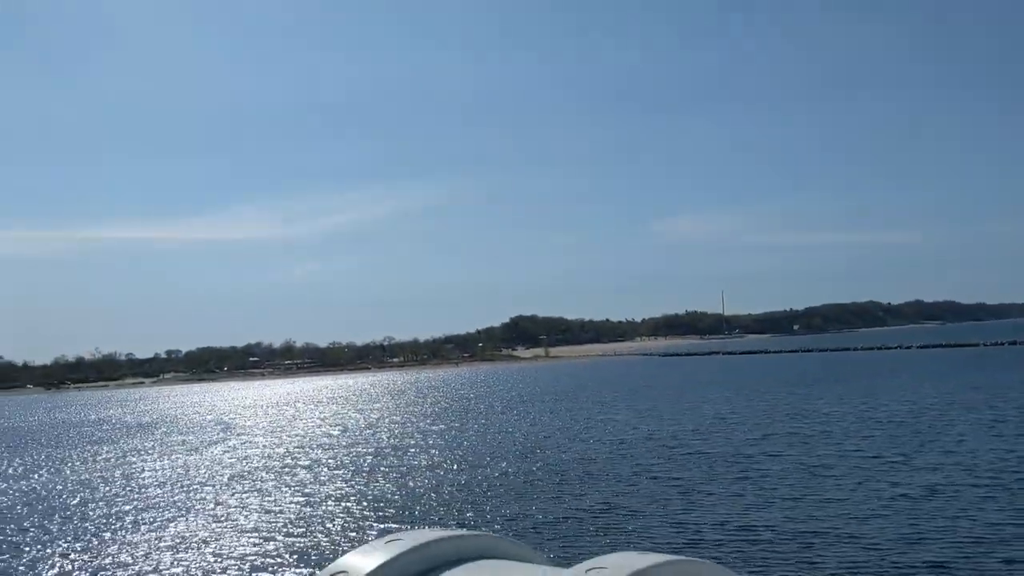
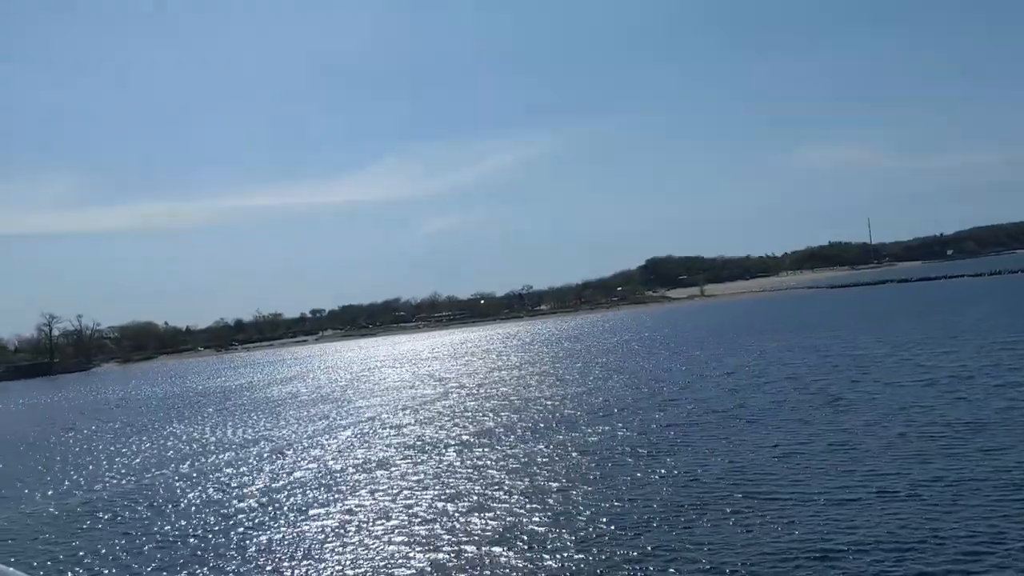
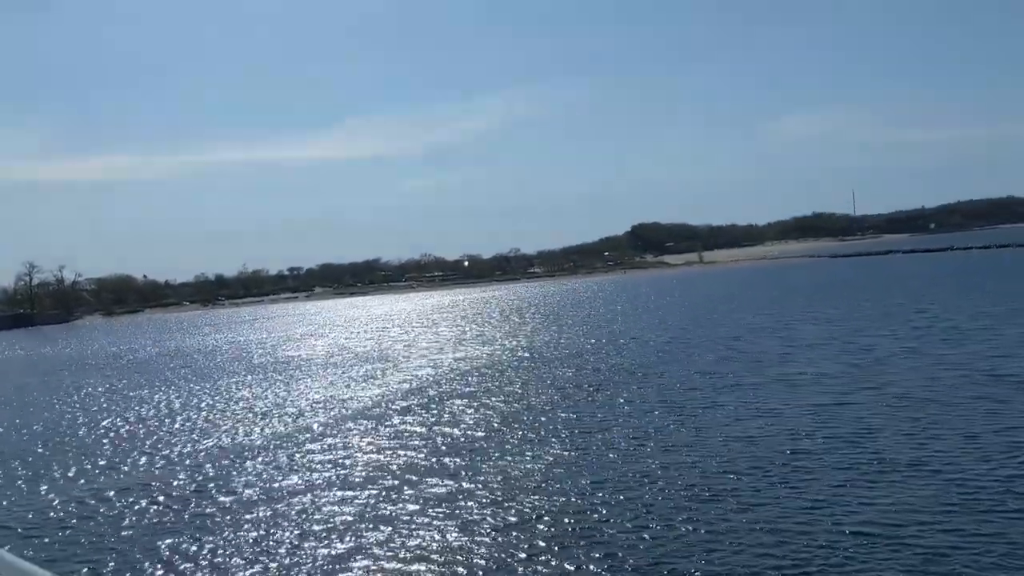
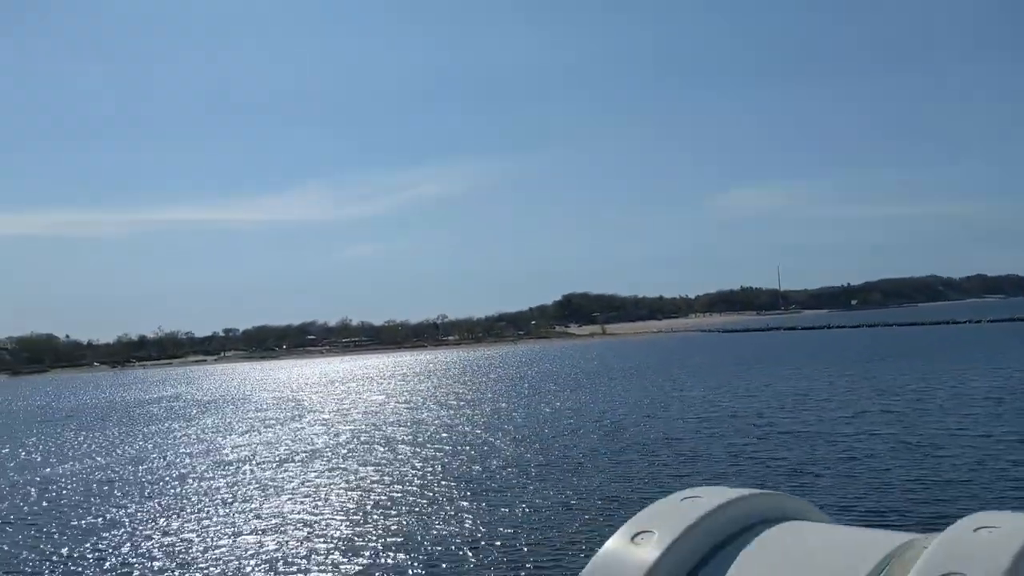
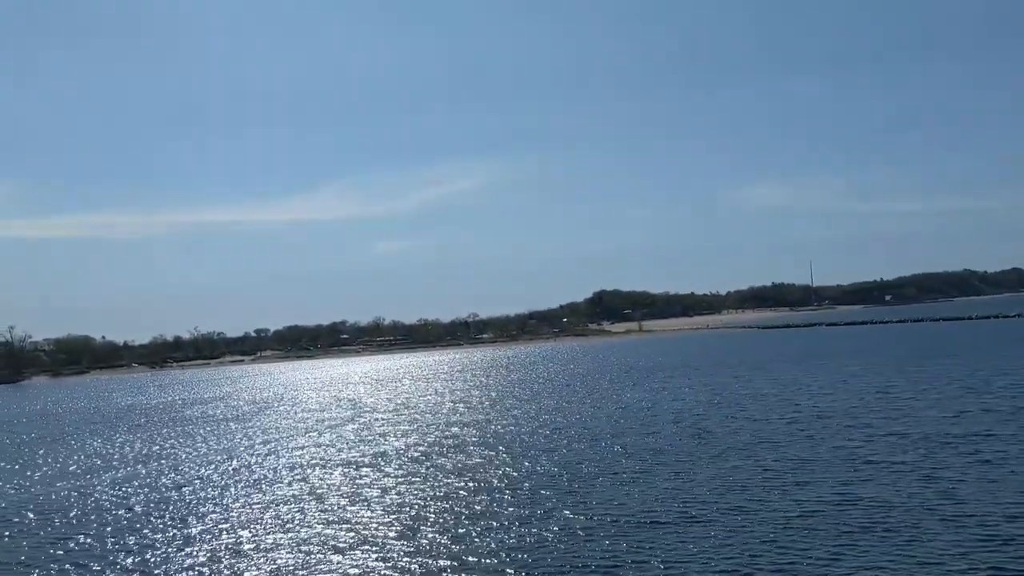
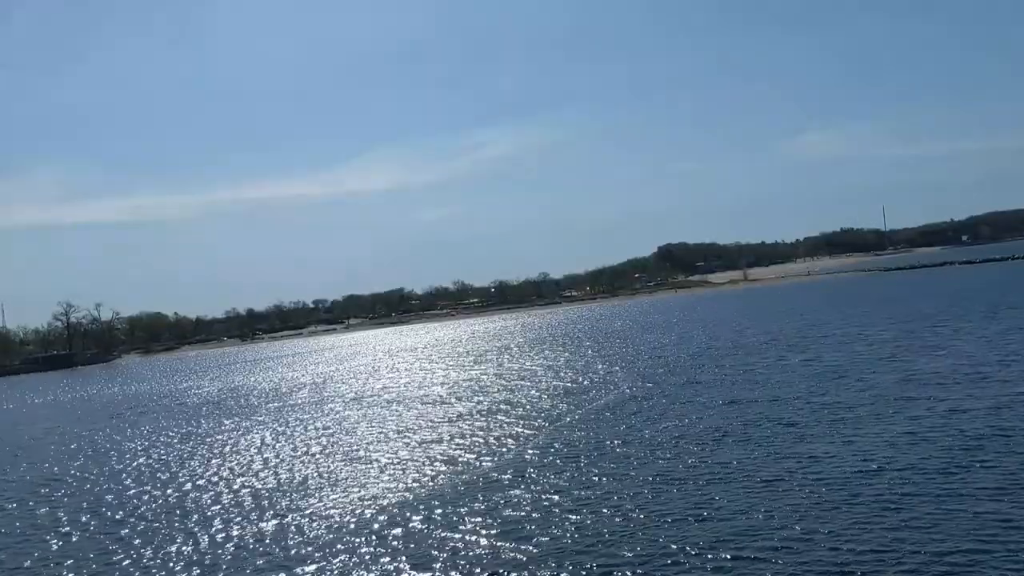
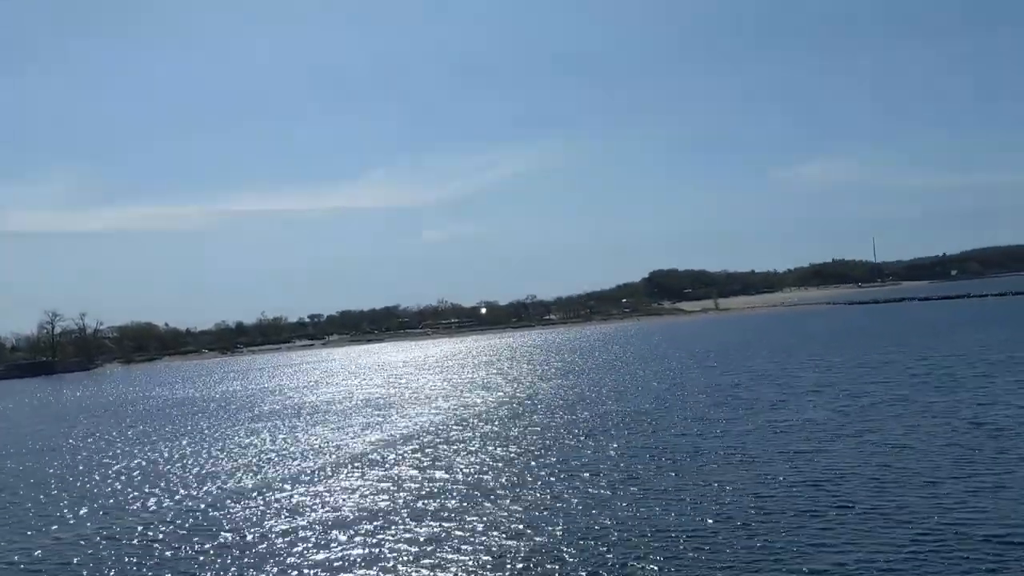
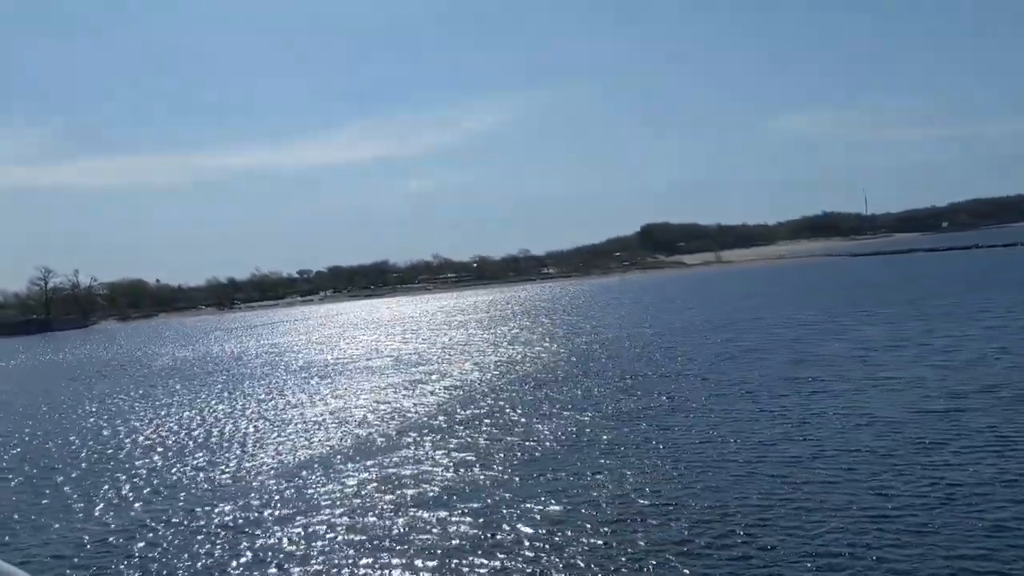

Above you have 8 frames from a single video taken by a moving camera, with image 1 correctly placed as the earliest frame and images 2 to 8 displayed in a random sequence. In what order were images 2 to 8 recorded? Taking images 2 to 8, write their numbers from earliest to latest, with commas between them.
4, 5, 2, 7, 3, 8, 6
